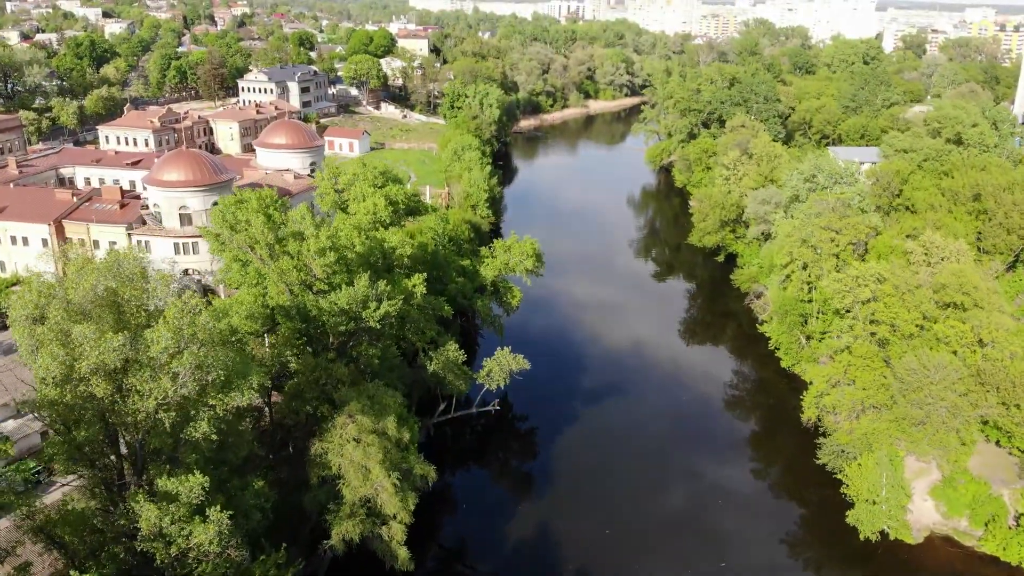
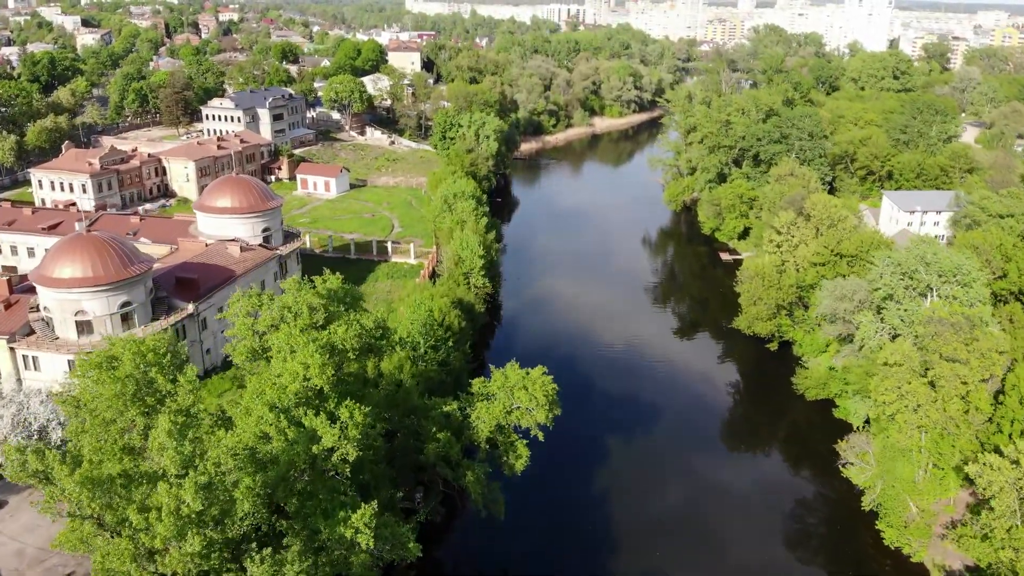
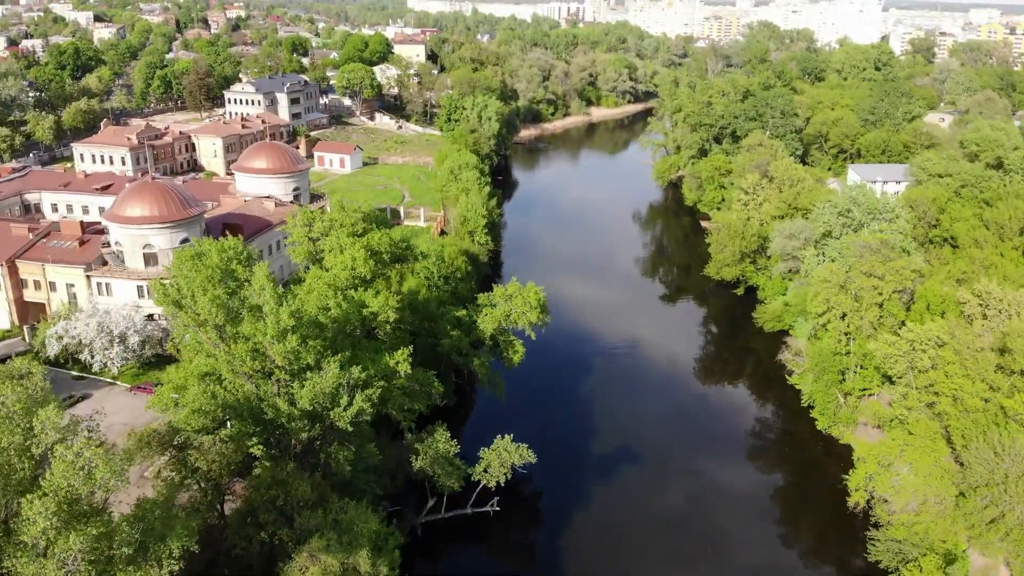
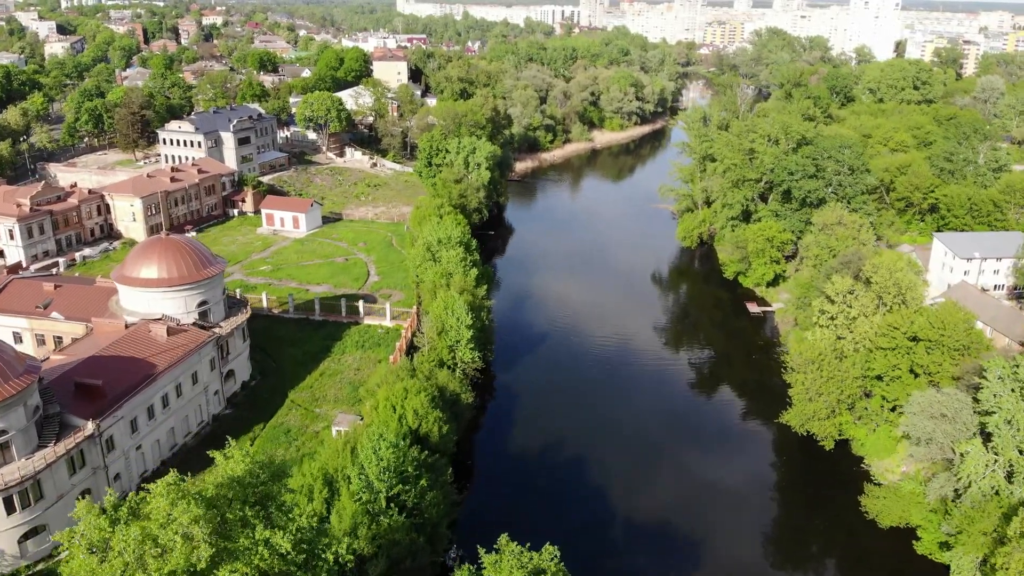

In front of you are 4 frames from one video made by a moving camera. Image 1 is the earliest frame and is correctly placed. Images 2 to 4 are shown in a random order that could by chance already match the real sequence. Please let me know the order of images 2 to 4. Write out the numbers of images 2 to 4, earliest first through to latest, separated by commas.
3, 2, 4
